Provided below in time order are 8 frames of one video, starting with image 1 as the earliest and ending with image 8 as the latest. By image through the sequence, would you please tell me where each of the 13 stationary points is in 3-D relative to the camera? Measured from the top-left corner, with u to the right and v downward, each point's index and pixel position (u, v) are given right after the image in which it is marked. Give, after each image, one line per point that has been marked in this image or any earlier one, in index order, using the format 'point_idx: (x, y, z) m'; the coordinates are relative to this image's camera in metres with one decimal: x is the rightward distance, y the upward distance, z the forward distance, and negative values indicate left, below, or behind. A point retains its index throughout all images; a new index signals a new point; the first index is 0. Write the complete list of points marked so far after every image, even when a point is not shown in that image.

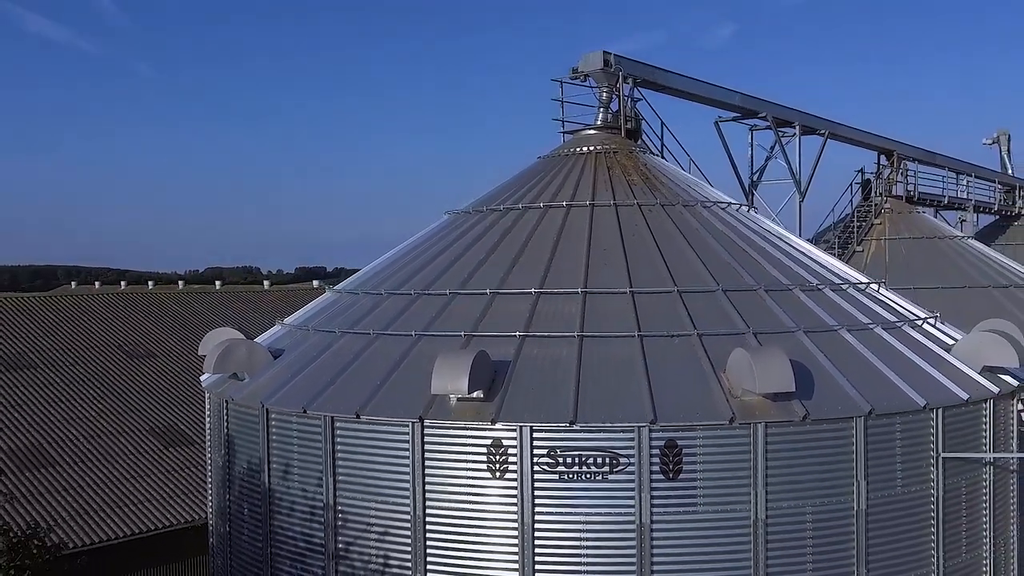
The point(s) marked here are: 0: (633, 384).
0: (+1.1, -0.8, +6.1) m
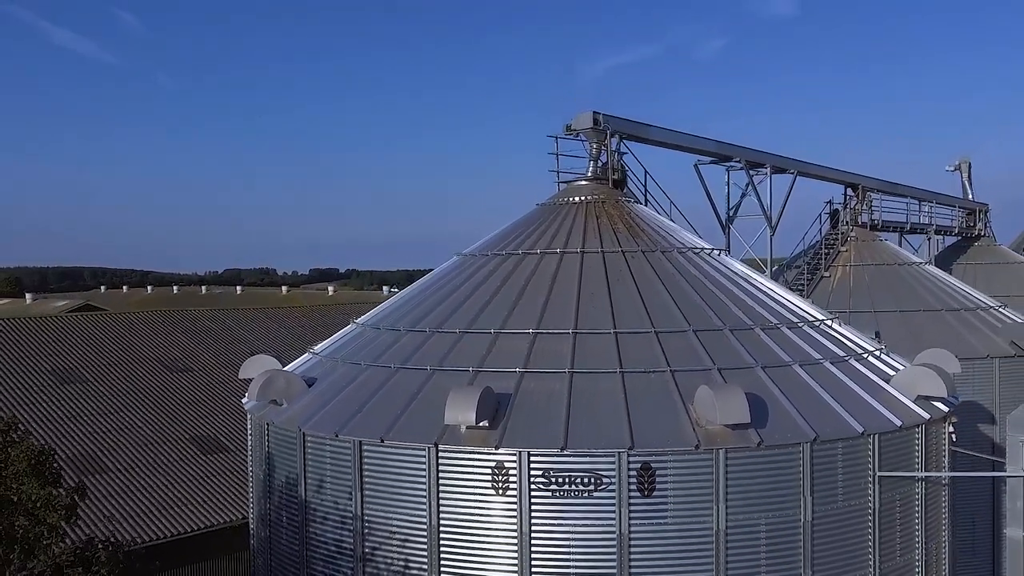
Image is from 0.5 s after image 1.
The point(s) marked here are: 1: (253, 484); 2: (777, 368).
0: (+1.1, -1.3, +7.3) m
1: (-3.7, -2.8, +9.7) m
2: (+3.1, -0.9, +8.0) m
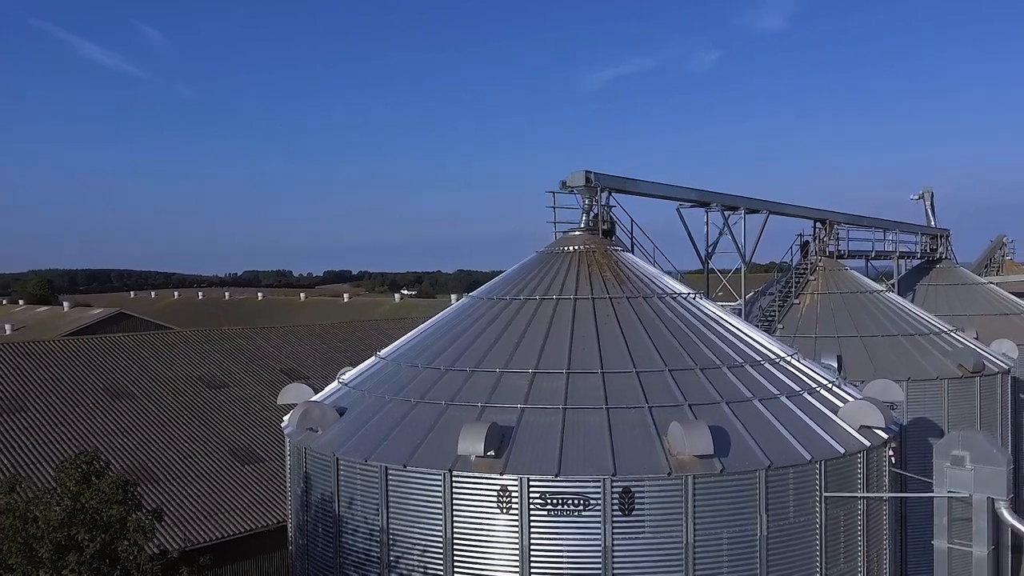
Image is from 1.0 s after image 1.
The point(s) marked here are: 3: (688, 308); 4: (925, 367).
0: (+1.1, -2.0, +8.7) m
1: (-3.6, -3.5, +11.2) m
2: (+3.1, -1.6, +9.4) m
3: (+2.7, -0.3, +10.8) m
4: (+7.6, -1.4, +12.3) m
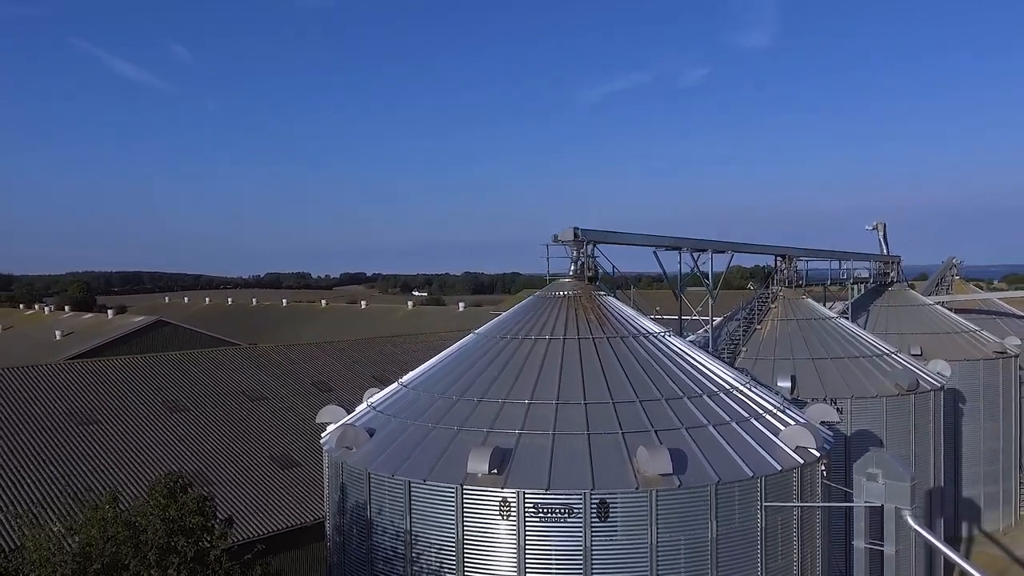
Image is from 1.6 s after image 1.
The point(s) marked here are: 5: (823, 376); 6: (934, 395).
0: (+1.1, -2.8, +10.8) m
1: (-3.6, -4.2, +13.5) m
2: (+3.1, -2.4, +11.5) m
3: (+2.7, -1.1, +12.8) m
4: (+7.6, -2.1, +14.3) m
5: (+6.7, -1.9, +14.4) m
6: (+9.5, -2.3, +15.2) m
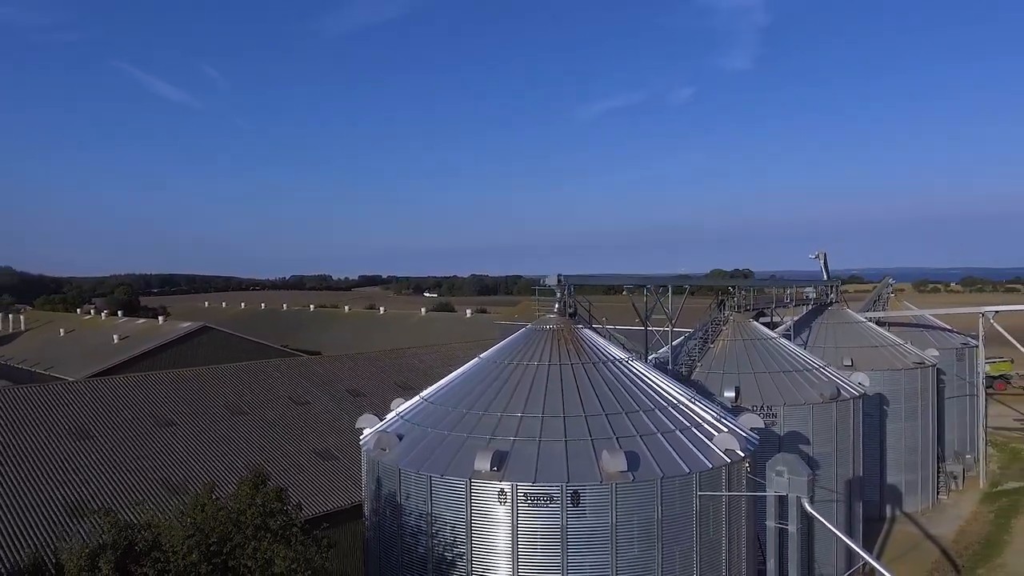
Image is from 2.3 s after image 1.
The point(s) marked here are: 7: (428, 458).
0: (+1.0, -3.7, +14.4) m
1: (-3.7, -5.1, +17.2) m
2: (+3.0, -3.3, +15.0) m
3: (+2.6, -1.9, +16.4) m
4: (+7.6, -2.9, +17.8) m
5: (+6.6, -2.7, +17.9) m
6: (+9.4, -3.1, +18.7) m
7: (-1.9, -3.8, +15.4) m
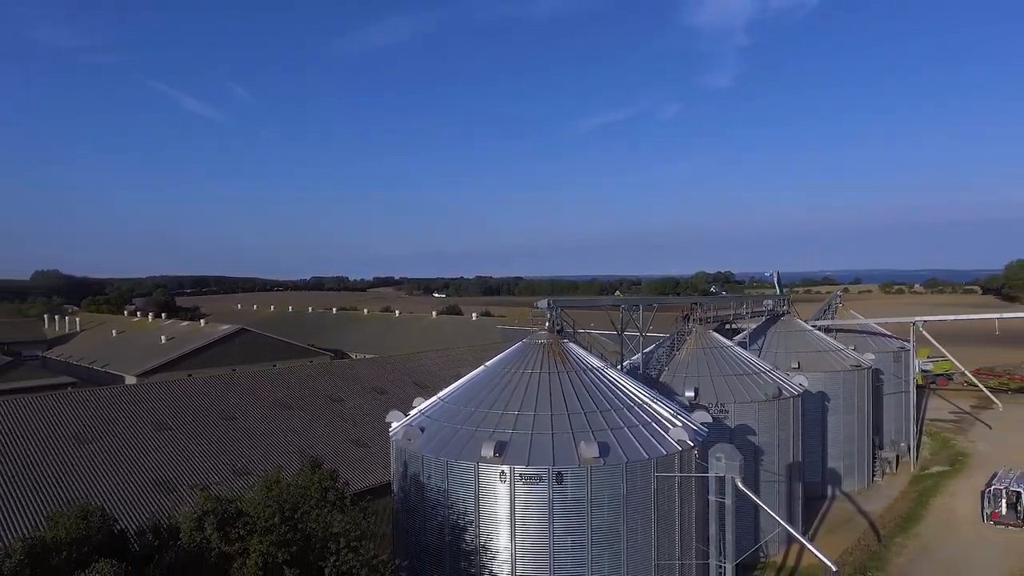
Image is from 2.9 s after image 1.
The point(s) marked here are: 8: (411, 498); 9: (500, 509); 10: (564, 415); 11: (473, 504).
0: (+1.0, -4.4, +18.5) m
1: (-3.7, -5.7, +21.4) m
2: (+3.0, -4.0, +19.1) m
3: (+2.6, -2.6, +20.4) m
4: (+7.5, -3.5, +21.9) m
5: (+6.6, -3.4, +21.9) m
6: (+9.4, -3.7, +22.8) m
7: (-1.9, -4.5, +19.5) m
8: (-3.0, -6.3, +20.2) m
9: (-0.3, -5.7, +17.6) m
10: (+1.5, -3.6, +19.3) m
11: (-1.0, -5.8, +18.5) m
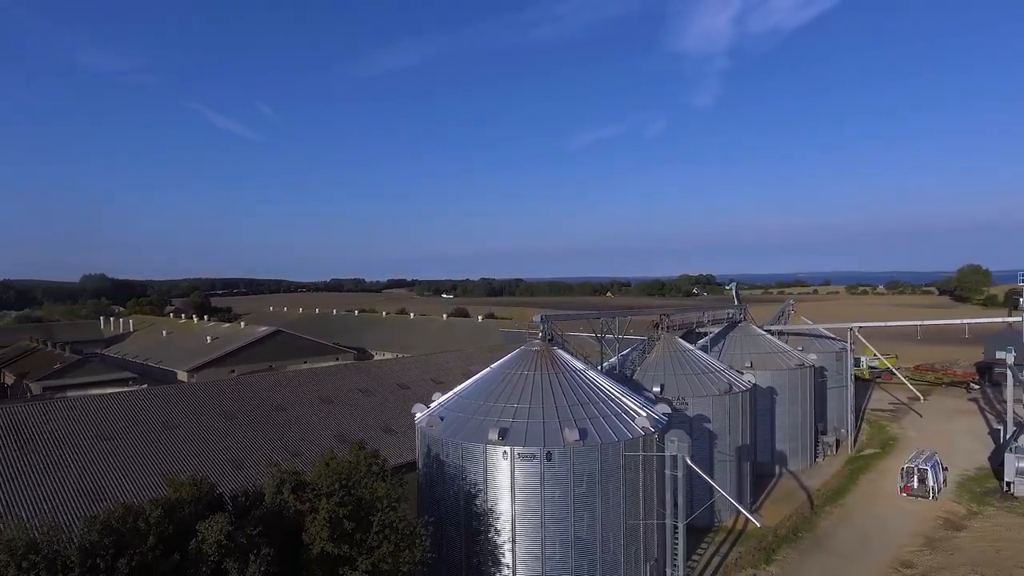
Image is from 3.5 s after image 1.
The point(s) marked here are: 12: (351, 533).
0: (+1.0, -5.1, +23.7) m
1: (-3.7, -6.4, +26.6) m
2: (+3.0, -4.7, +24.3) m
3: (+2.6, -3.3, +25.6) m
4: (+7.6, -4.1, +27.0) m
5: (+6.6, -4.0, +27.1) m
6: (+9.4, -4.3, +28.0) m
7: (-1.9, -5.2, +24.7) m
8: (-3.0, -7.0, +25.4) m
9: (-0.3, -6.4, +22.8) m
10: (+1.5, -4.3, +24.5) m
11: (-1.0, -6.5, +23.7) m
12: (-3.6, -5.5, +15.3) m
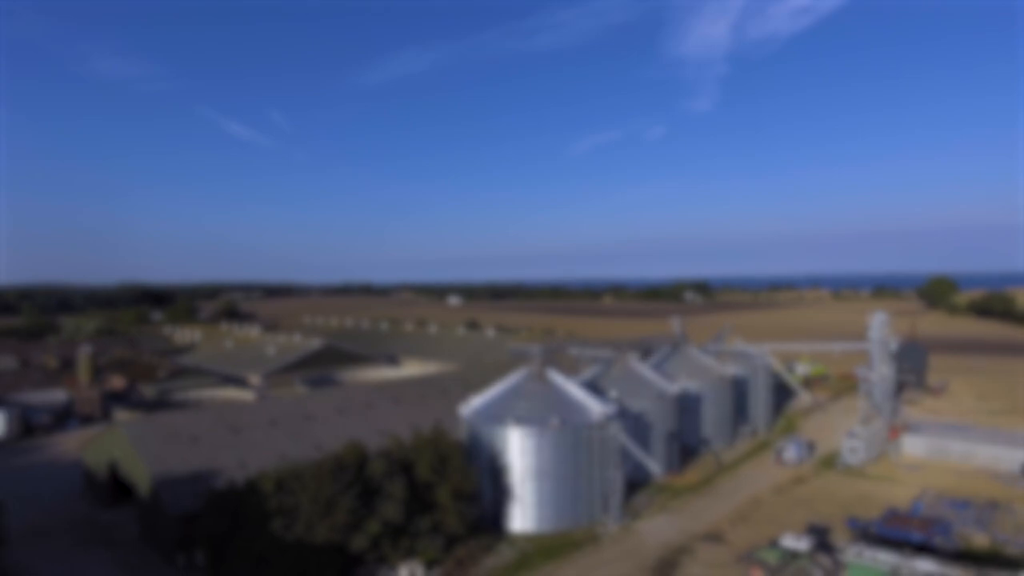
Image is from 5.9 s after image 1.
0: (+1.4, -7.5, +37.5) m
1: (-3.3, -8.7, +40.4) m
2: (+3.4, -7.0, +38.1) m
3: (+3.0, -5.6, +39.4) m
4: (+8.0, -6.5, +40.9) m
5: (+7.0, -6.3, +40.9) m
6: (+9.8, -6.7, +41.8) m
7: (-1.5, -7.6, +38.5) m
8: (-2.6, -9.3, +39.3) m
9: (+0.1, -8.8, +36.6) m
10: (+1.9, -6.6, +38.3) m
11: (-0.6, -8.9, +37.6) m
12: (-3.2, -7.8, +29.1) m
